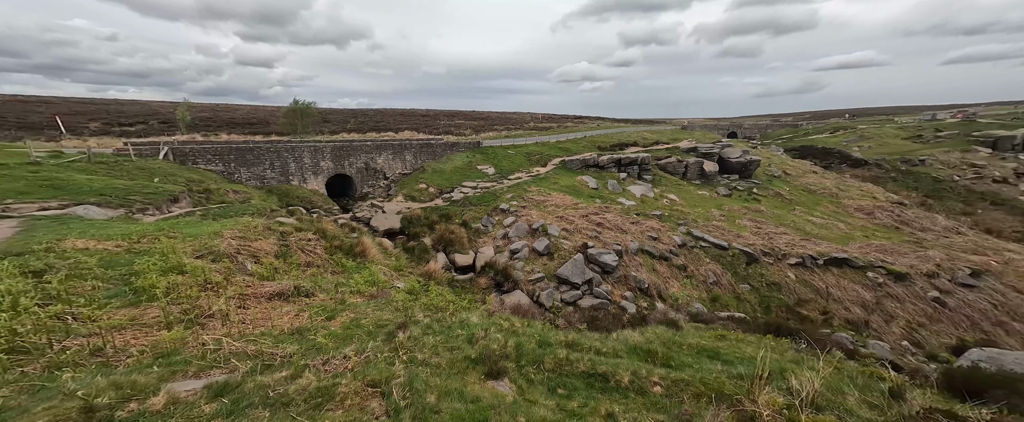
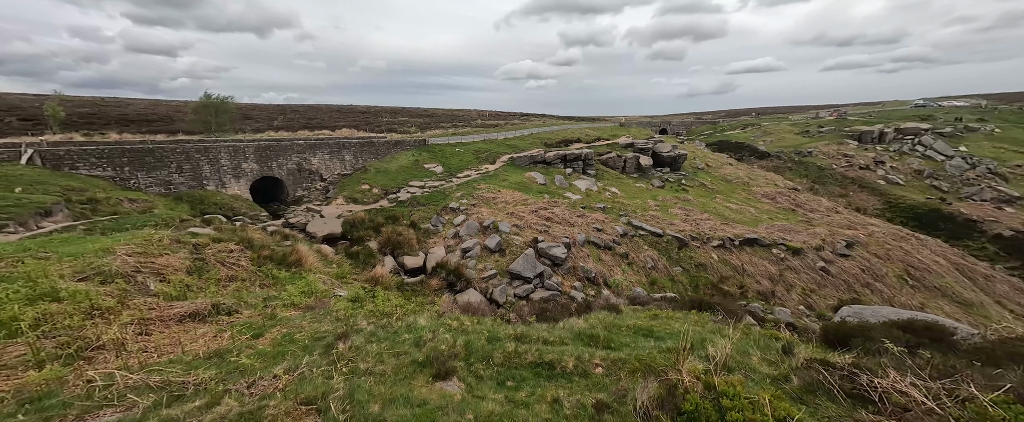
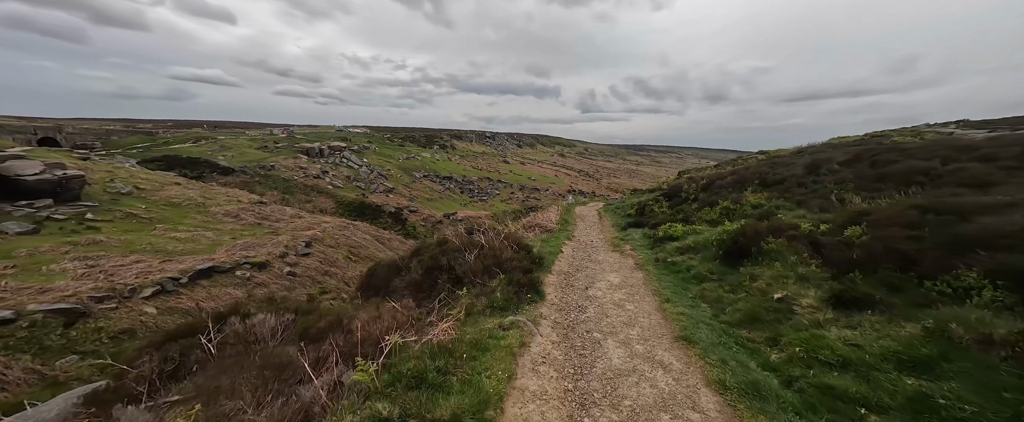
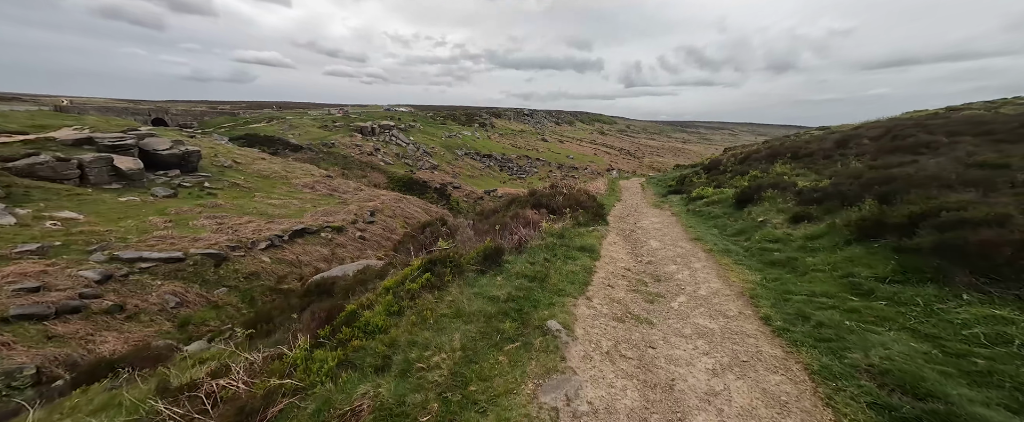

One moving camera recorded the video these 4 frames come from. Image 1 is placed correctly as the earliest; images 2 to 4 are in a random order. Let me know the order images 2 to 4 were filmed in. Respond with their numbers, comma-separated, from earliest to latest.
2, 4, 3
